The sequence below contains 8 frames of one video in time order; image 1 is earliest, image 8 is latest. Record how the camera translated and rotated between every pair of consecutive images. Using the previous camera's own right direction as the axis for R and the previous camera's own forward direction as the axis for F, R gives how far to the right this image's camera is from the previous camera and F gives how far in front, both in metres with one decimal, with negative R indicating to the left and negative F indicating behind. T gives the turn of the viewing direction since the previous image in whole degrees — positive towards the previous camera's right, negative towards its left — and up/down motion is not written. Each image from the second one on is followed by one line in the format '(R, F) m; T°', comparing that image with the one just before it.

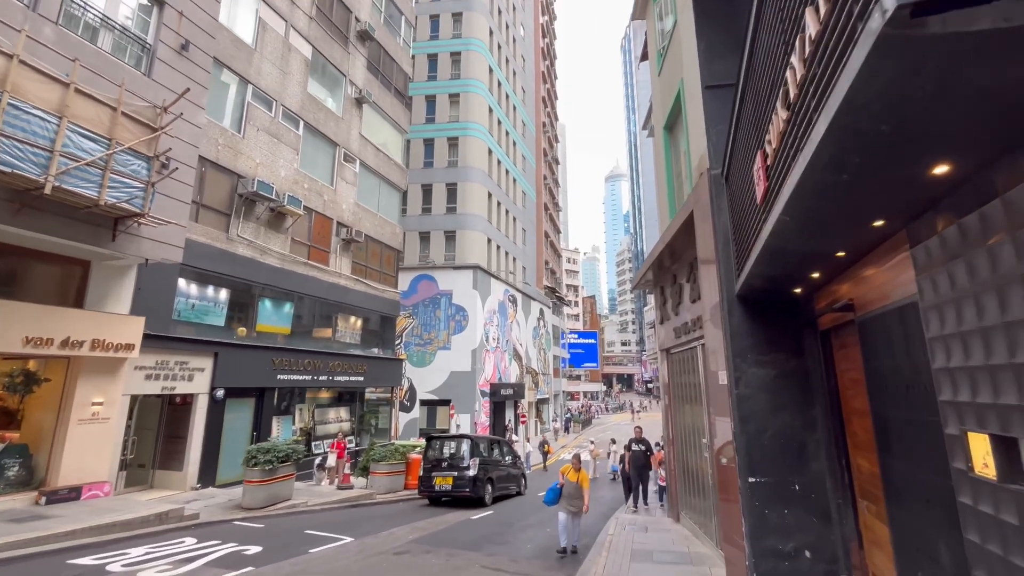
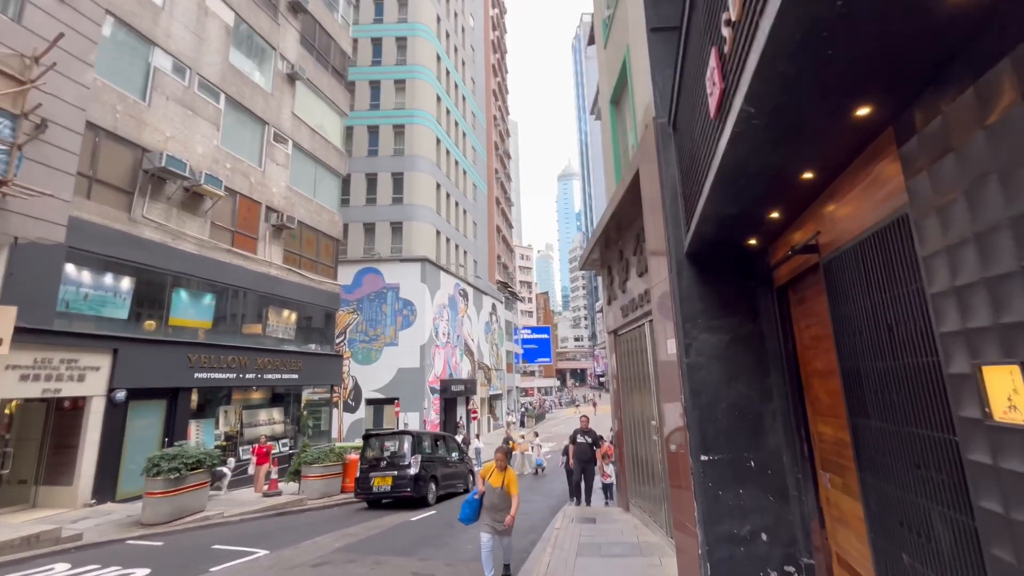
(+0.4, +0.8) m; +6°
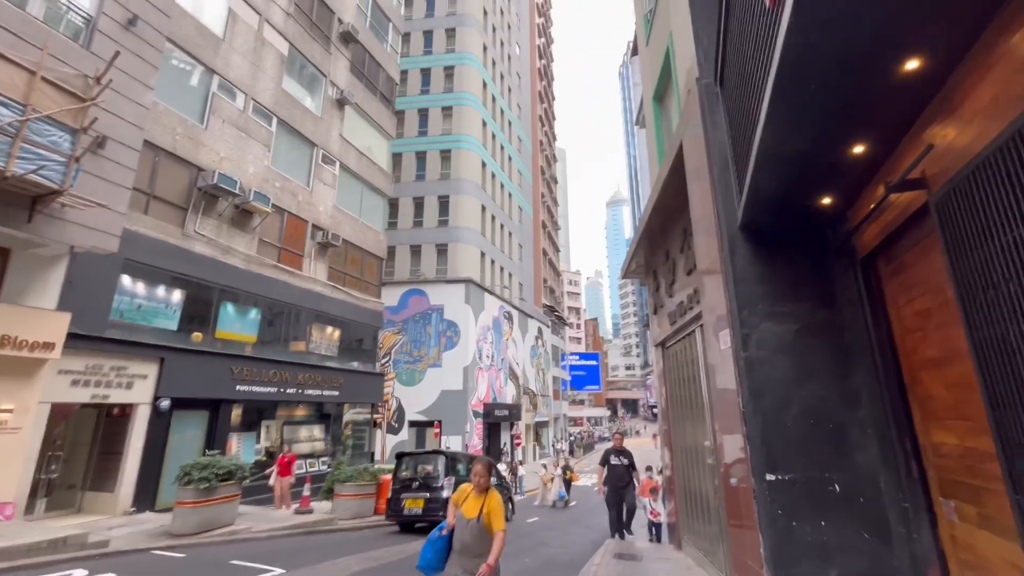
(+0.3, +0.7) m; -6°
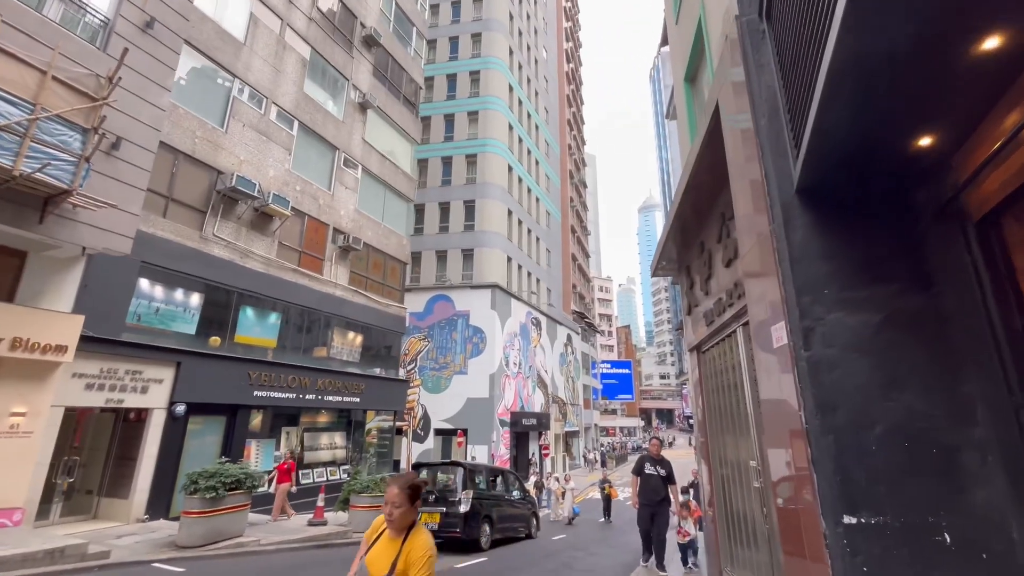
(+0.3, +0.8) m; -4°
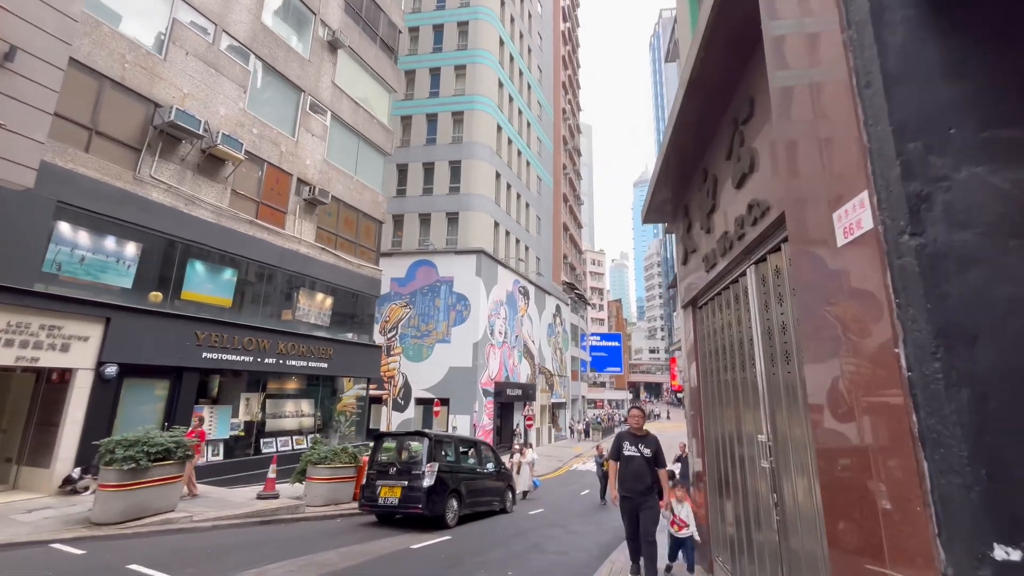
(+0.5, +1.4) m; +1°
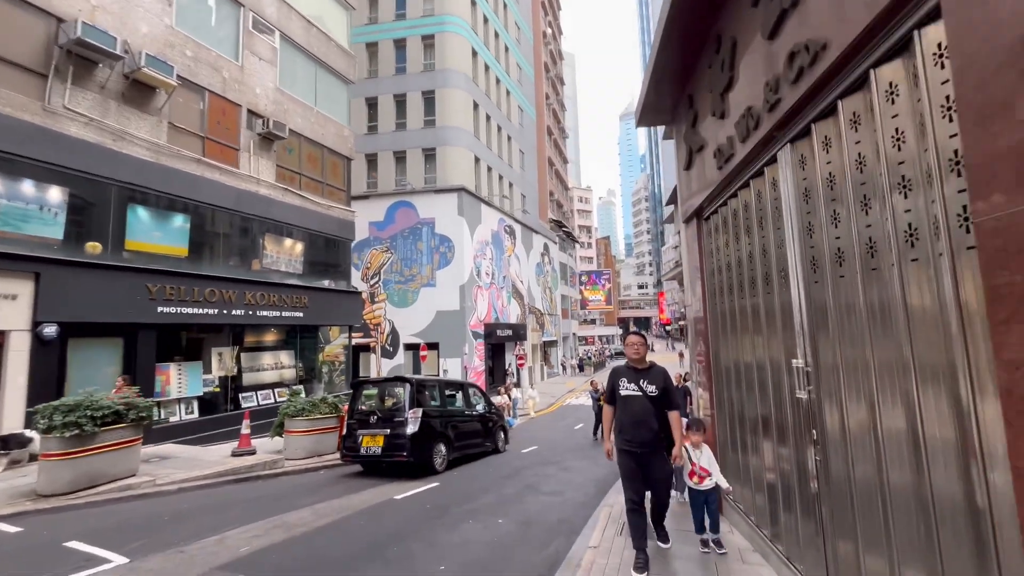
(+0.2, +1.1) m; +1°
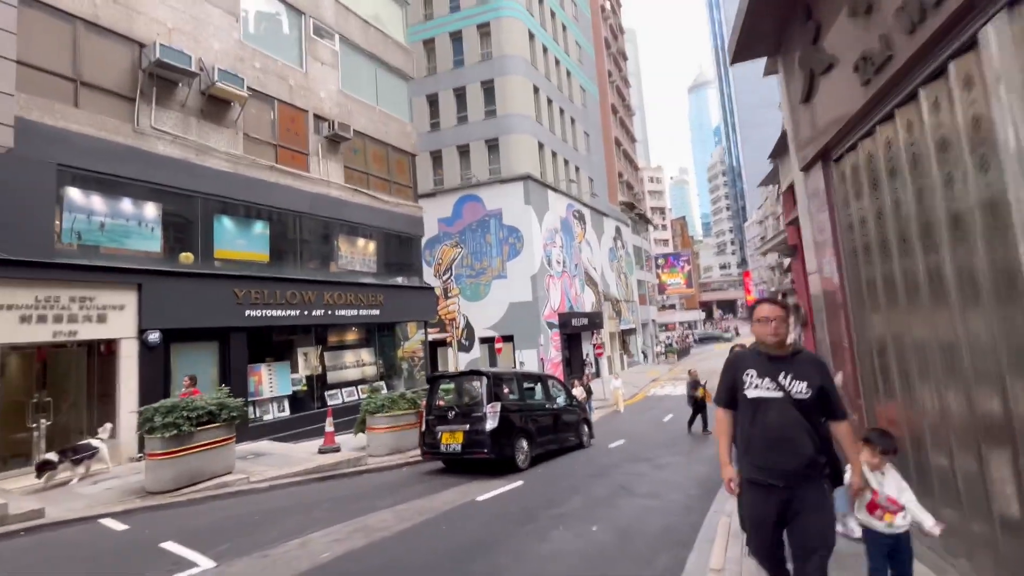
(-0.1, +0.8) m; -9°
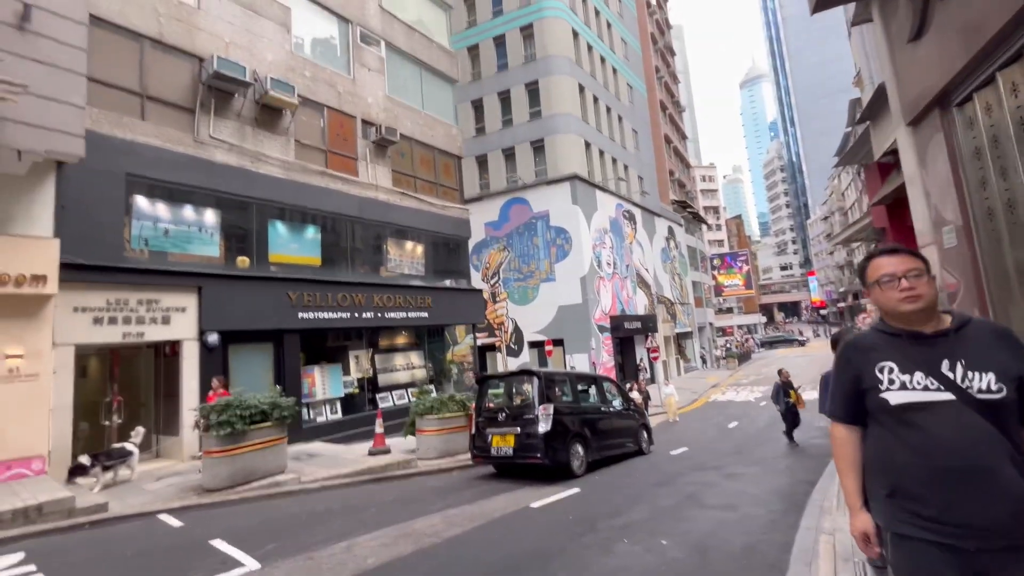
(-0.1, +0.5) m; -6°
